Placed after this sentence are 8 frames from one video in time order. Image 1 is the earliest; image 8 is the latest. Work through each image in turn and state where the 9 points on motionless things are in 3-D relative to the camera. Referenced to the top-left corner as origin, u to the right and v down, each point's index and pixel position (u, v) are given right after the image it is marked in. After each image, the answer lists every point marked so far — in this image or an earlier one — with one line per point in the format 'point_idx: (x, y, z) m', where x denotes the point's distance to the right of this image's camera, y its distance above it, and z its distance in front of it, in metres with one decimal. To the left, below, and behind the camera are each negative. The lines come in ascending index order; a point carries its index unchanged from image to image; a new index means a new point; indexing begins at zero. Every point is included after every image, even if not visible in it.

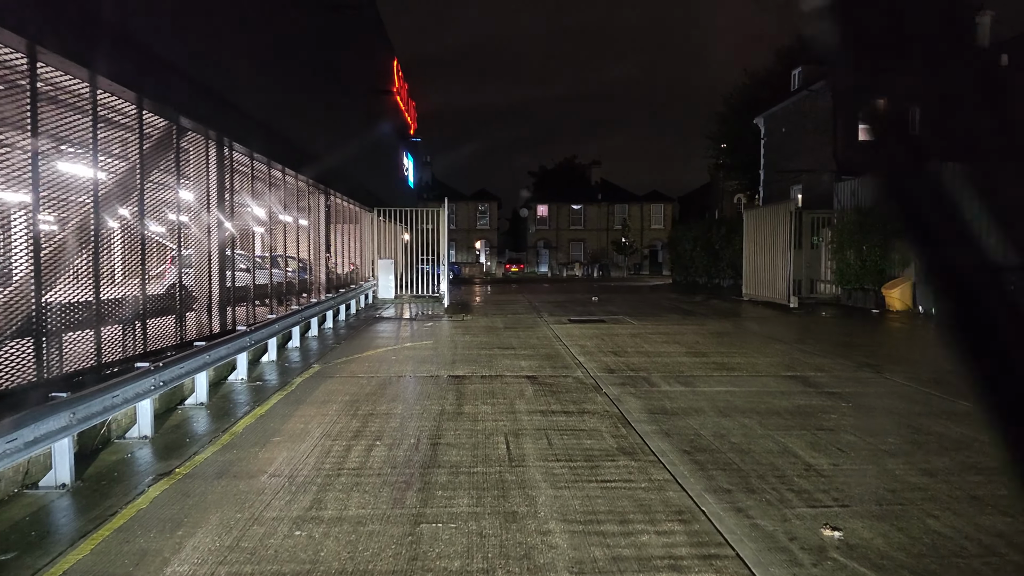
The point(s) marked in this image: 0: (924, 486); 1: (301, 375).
0: (+3.0, -1.4, +5.1) m
1: (-2.9, -1.2, +9.7) m
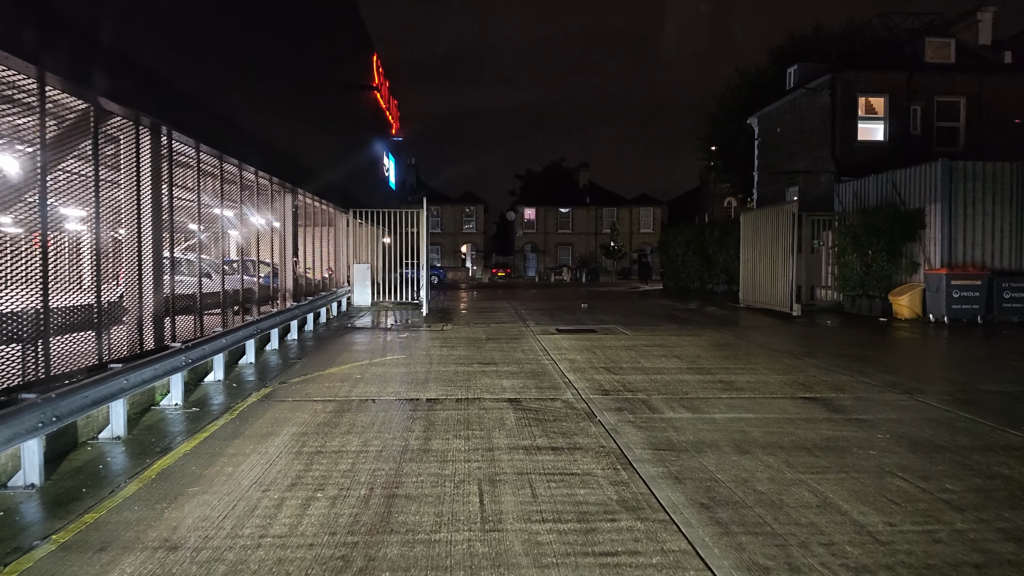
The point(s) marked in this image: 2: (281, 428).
0: (+2.8, -1.5, +4.0) m
1: (-3.1, -1.3, +8.4) m
2: (-2.2, -1.4, +6.7) m
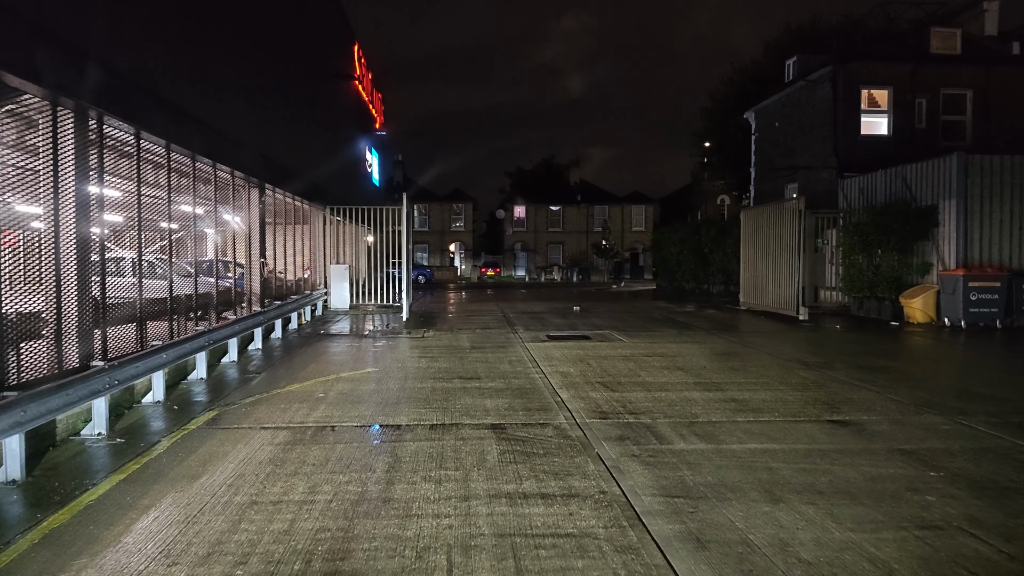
0: (+2.7, -1.6, +2.9) m
1: (-3.3, -1.4, +7.3) m
2: (-2.3, -1.4, +5.6) m
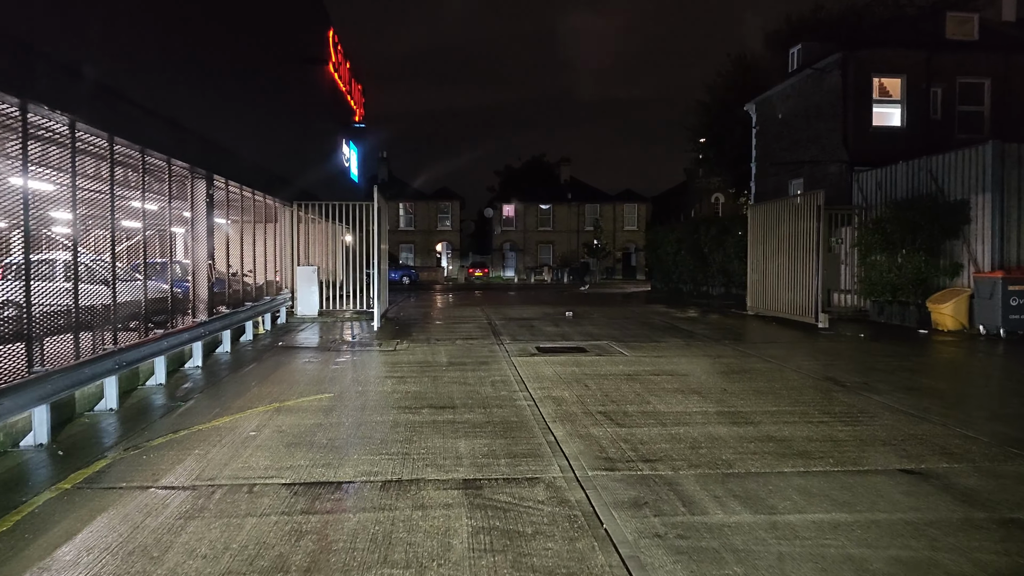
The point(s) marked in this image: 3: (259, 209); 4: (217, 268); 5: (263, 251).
0: (+2.6, -1.7, +1.3) m
1: (-3.4, -1.5, +5.6) m
2: (-2.5, -1.5, +3.9) m
3: (-5.6, +1.8, +15.8) m
4: (-5.5, +0.4, +13.0) m
5: (-5.6, +0.8, +15.9) m
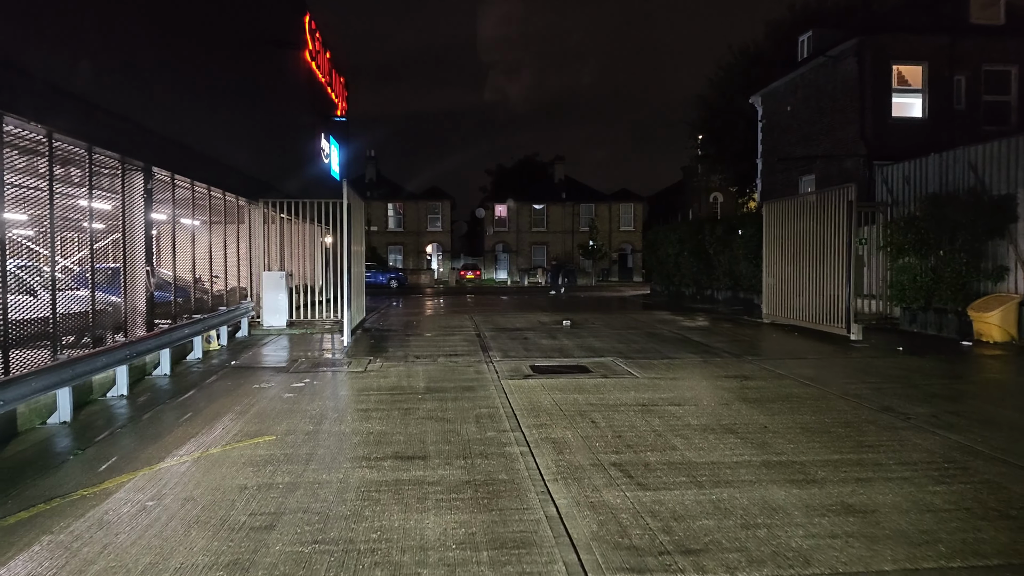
0: (+2.6, -1.8, -0.3) m
1: (-3.5, -1.6, +3.9) m
2: (-2.5, -1.7, +2.2) m
3: (-5.8, +1.6, +14.1) m
4: (-5.6, +0.2, +11.3) m
5: (-5.8, +0.7, +14.2) m
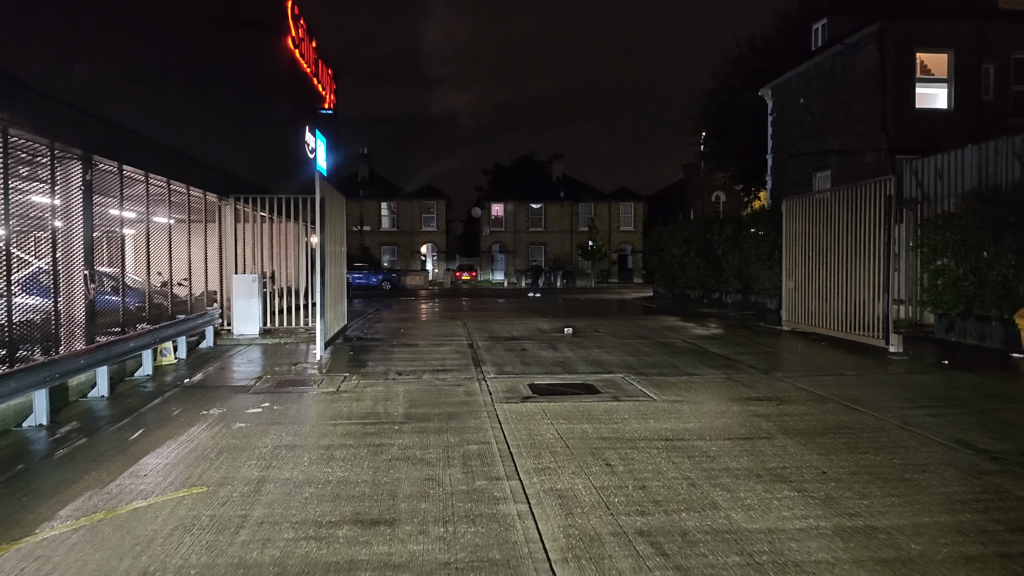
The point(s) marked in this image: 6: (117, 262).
0: (+2.6, -1.9, -1.6) m
1: (-3.6, -1.7, +2.6) m
2: (-2.6, -1.7, +0.9) m
3: (-5.9, +1.5, +12.7) m
4: (-5.7, +0.1, +10.0) m
5: (-5.8, +0.6, +12.8) m
6: (-5.8, +0.4, +10.4) m
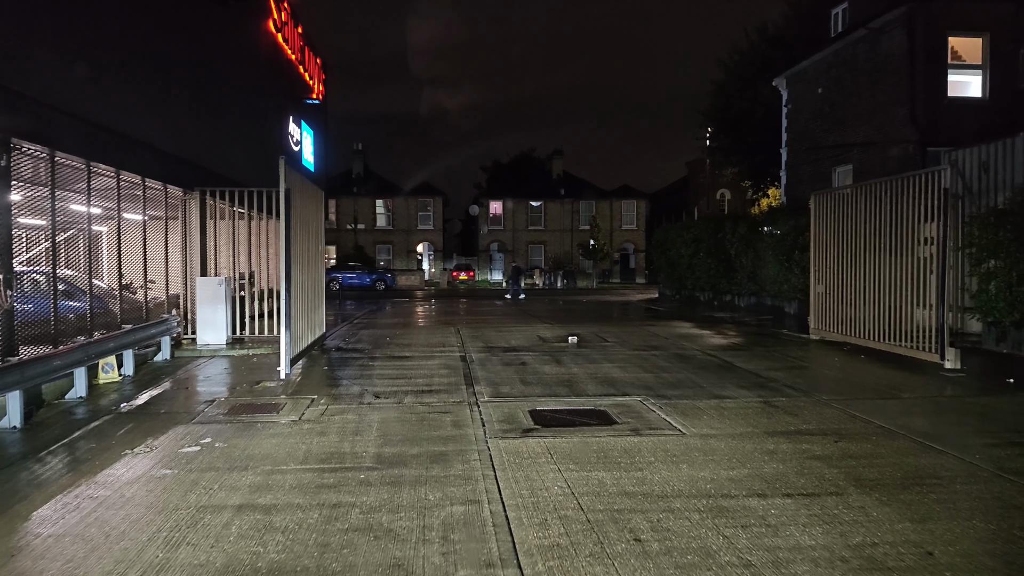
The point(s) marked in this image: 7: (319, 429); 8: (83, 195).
0: (+2.6, -2.0, -3.0) m
1: (-3.6, -1.8, +1.1) m
2: (-2.6, -1.8, -0.5) m
3: (-5.9, +1.5, +11.3) m
4: (-5.7, +0.1, +8.5) m
5: (-5.9, +0.5, +11.4) m
6: (-5.8, +0.3, +8.9) m
7: (-1.8, -1.3, +6.8) m
8: (-5.9, +1.2, +9.9) m
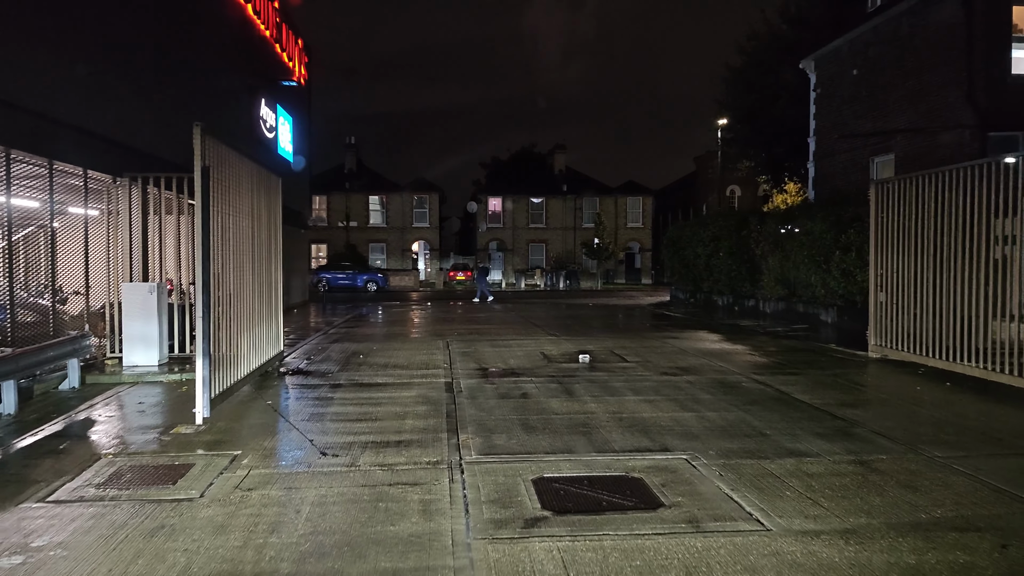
0: (+2.6, -2.1, -5.2) m
1: (-3.6, -1.9, -1.0) m
2: (-2.6, -2.0, -2.7) m
3: (-5.9, +1.4, +9.2) m
4: (-5.7, -0.1, +6.4) m
5: (-5.9, +0.4, +9.2) m
6: (-5.8, +0.2, +6.8) m
7: (-1.8, -1.4, +4.6) m
8: (-5.9, +1.1, +7.7) m
